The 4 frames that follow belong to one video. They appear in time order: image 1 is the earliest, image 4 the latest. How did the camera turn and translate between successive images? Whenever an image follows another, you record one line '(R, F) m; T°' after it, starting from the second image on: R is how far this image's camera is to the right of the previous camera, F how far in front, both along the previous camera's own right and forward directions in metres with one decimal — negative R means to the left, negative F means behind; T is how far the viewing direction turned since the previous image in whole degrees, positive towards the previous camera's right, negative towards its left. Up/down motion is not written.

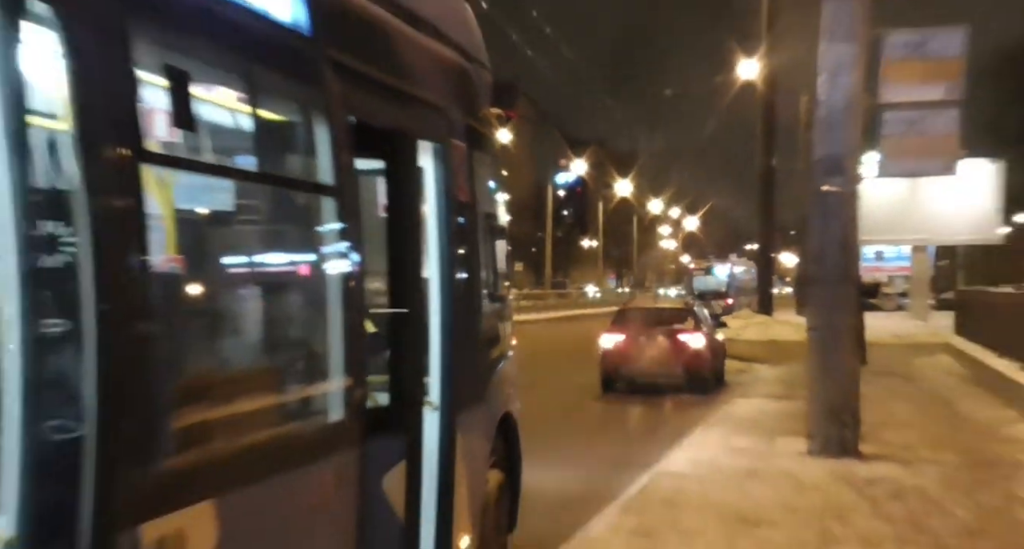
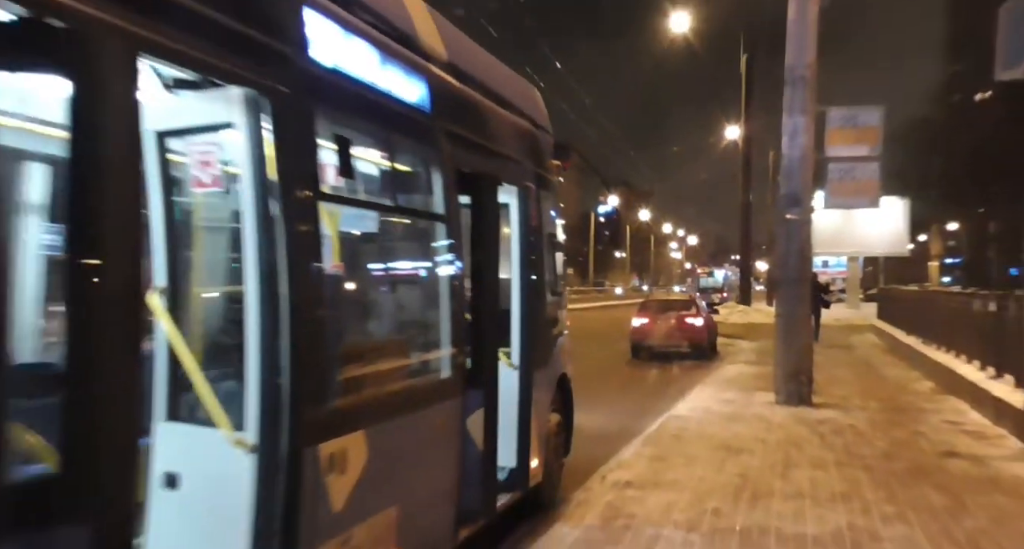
(-0.2, -1.1) m; -1°
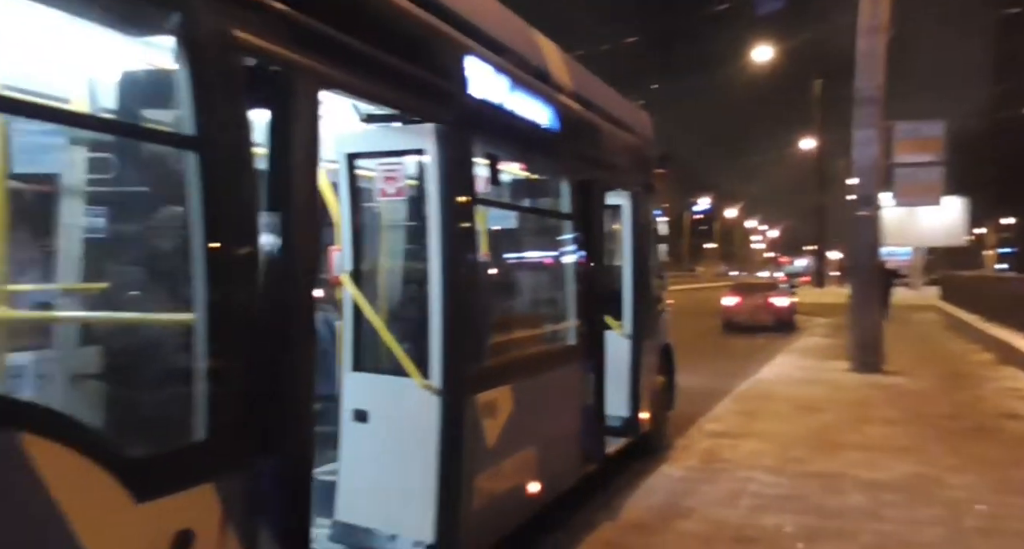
(-0.1, -0.9) m; -7°
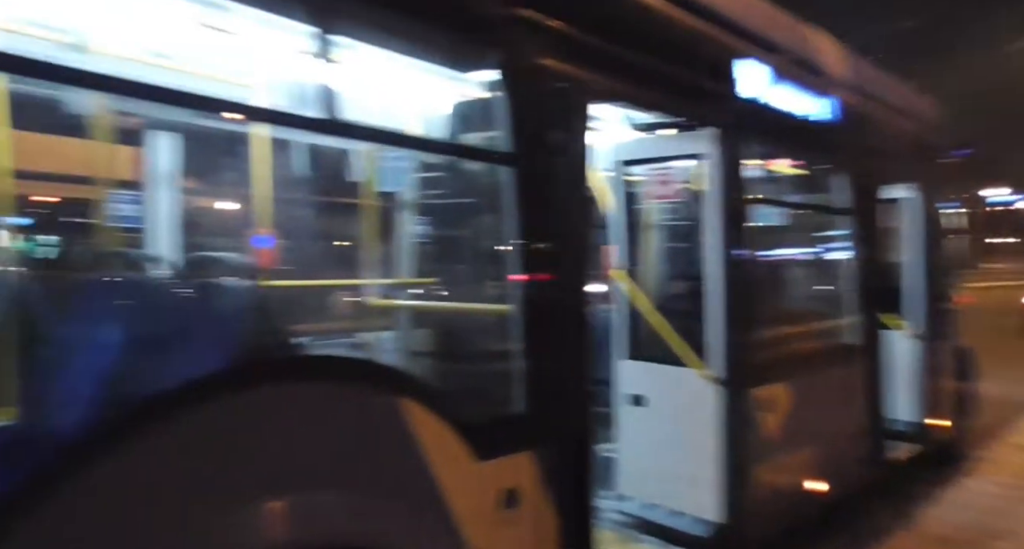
(0.0, -0.3) m; -19°
